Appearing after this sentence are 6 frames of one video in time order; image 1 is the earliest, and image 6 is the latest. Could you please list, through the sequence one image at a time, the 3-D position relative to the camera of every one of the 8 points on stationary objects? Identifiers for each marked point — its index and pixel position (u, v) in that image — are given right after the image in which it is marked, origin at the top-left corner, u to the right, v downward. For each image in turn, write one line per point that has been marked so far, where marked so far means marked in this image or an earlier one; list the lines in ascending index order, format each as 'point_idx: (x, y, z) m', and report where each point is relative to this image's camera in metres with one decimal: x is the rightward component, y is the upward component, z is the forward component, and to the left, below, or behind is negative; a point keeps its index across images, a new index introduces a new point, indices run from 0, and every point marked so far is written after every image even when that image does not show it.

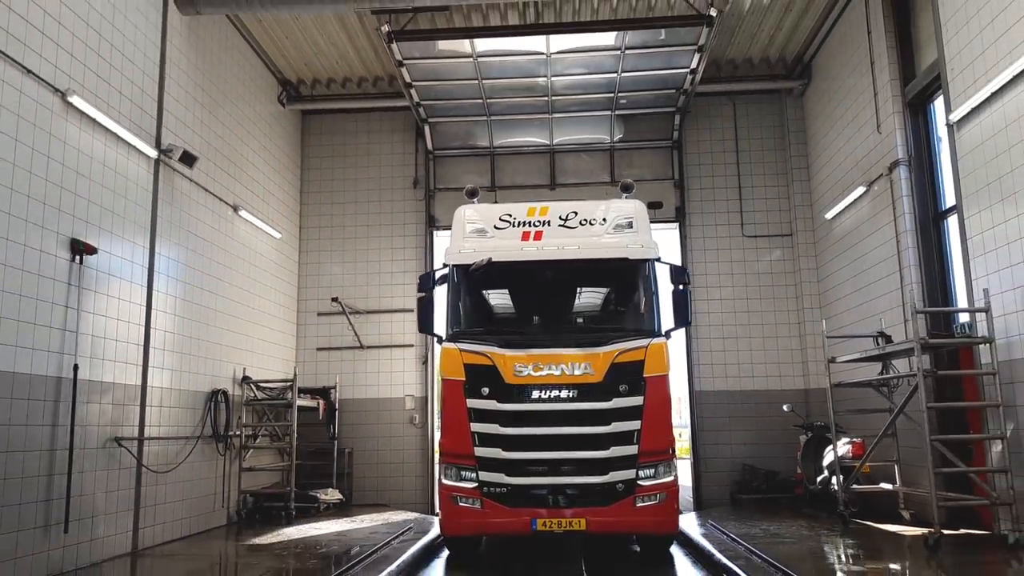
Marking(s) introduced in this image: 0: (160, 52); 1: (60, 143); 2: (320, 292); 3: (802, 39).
0: (-3.1, +2.1, +6.9) m
1: (-3.1, +1.0, +5.5) m
2: (-2.5, 0.0, +10.2) m
3: (+3.3, +2.9, +8.9) m
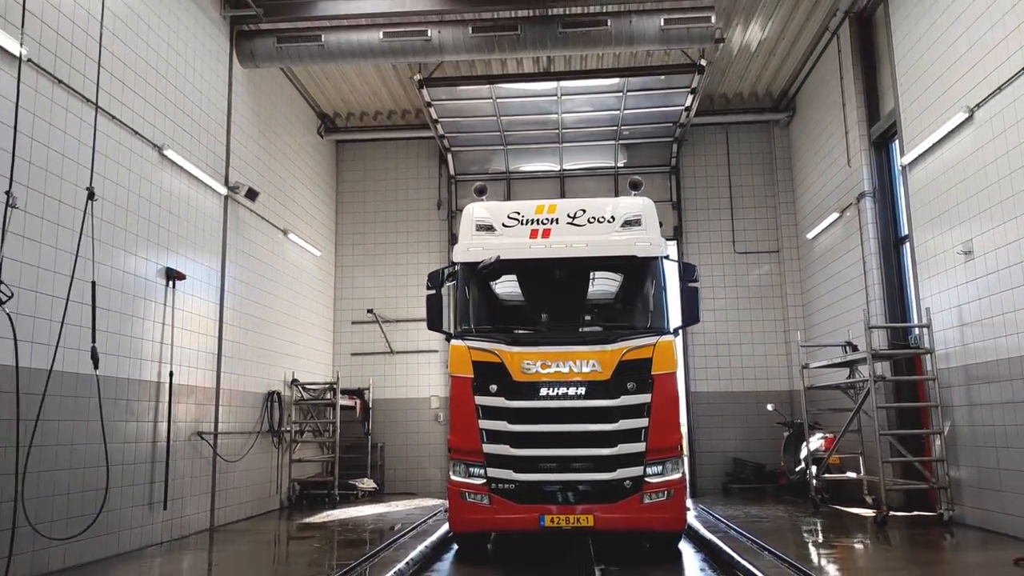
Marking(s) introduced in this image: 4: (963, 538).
0: (-2.9, +1.9, +8.0) m
1: (-3.0, +0.8, +6.6) m
2: (-2.3, -0.2, +11.3) m
3: (+3.5, +2.7, +10.0) m
4: (+3.5, -1.9, +6.1) m
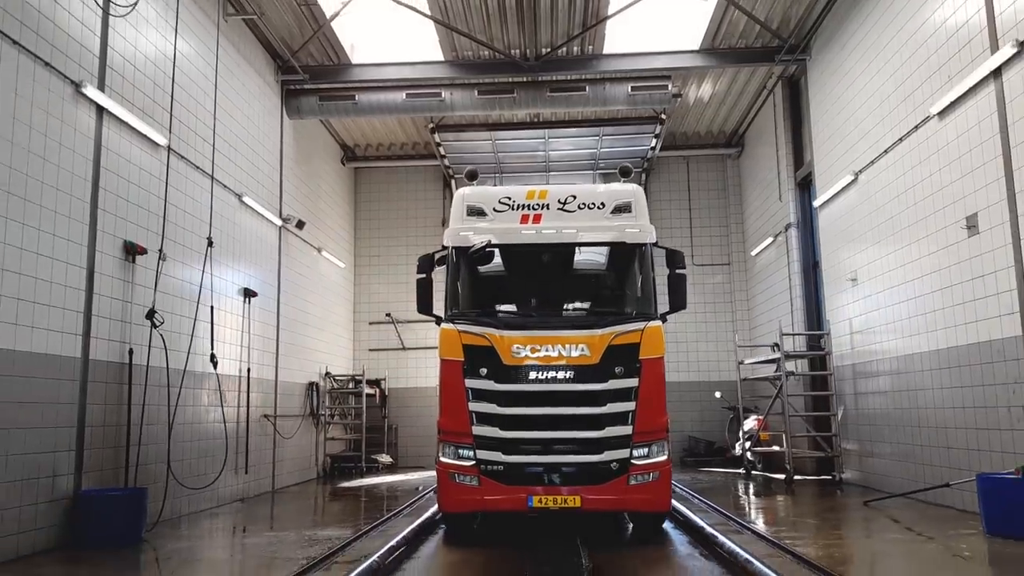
0: (-2.9, +1.8, +9.9) m
1: (-3.0, +0.7, +8.5) m
2: (-2.4, -0.3, +13.3) m
3: (+3.4, +2.6, +12.0) m
4: (+3.5, -2.1, +8.2) m
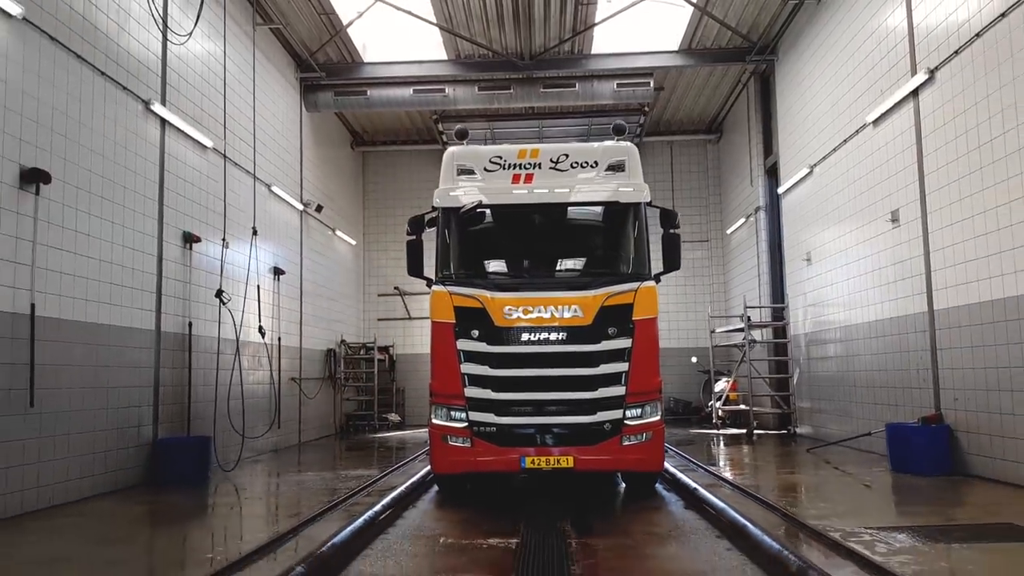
0: (-3.0, +2.1, +11.0) m
1: (-3.0, +0.9, +9.7) m
2: (-2.5, +0.2, +14.4) m
3: (+3.4, +3.0, +13.1) m
4: (+3.5, -1.9, +9.5) m
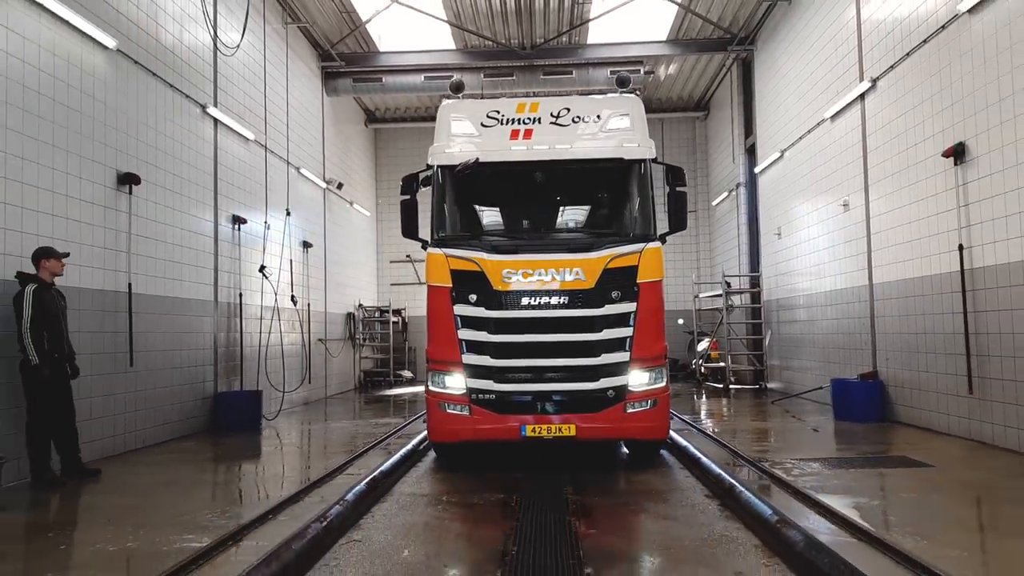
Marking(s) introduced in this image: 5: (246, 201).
0: (-2.9, +2.5, +12.1) m
1: (-3.0, +1.3, +10.8) m
2: (-2.4, +0.8, +15.6) m
3: (+3.4, +3.6, +14.1) m
4: (+3.5, -1.5, +10.8) m
5: (-3.1, +1.0, +9.0) m
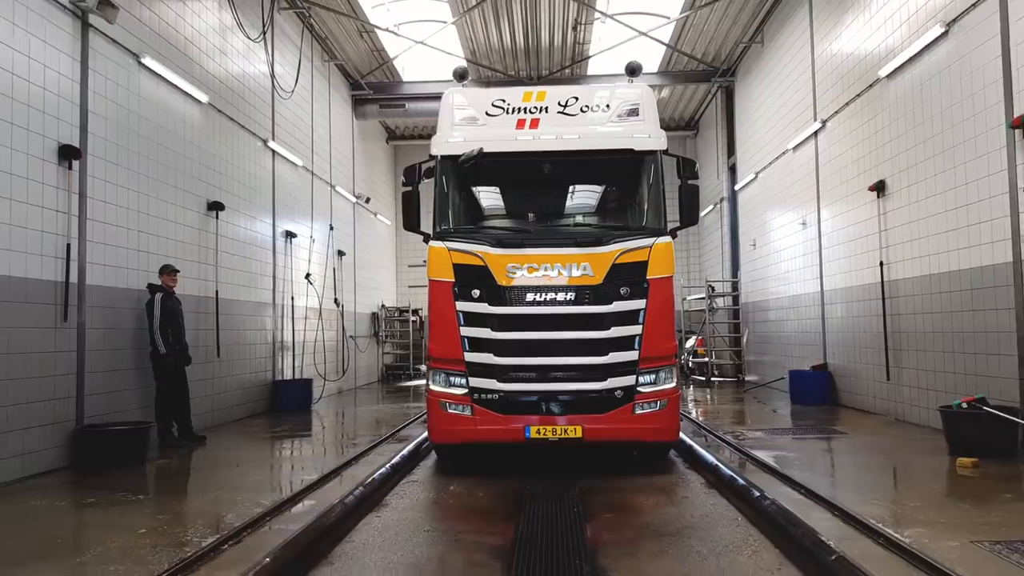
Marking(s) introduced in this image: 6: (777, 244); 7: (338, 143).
0: (-2.8, +2.5, +13.6) m
1: (-2.8, +1.3, +12.4) m
2: (-2.3, +0.8, +17.2) m
3: (+3.6, +3.5, +15.6) m
4: (+3.7, -1.6, +12.3) m
5: (-2.9, +0.9, +10.5) m
6: (+3.9, +0.6, +11.3) m
7: (-2.8, +2.3, +12.4) m
